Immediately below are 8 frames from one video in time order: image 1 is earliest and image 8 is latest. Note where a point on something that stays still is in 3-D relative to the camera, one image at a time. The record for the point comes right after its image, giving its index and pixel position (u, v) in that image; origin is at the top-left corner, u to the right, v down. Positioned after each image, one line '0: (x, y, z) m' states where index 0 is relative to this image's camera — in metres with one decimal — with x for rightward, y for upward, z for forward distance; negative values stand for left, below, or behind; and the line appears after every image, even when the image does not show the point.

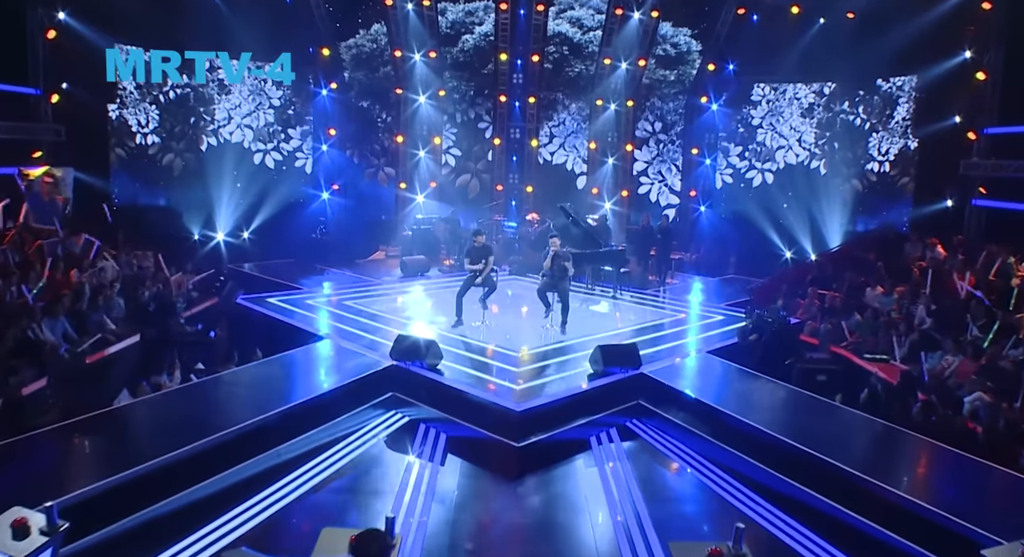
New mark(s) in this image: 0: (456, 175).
0: (-1.4, +2.6, +14.4) m
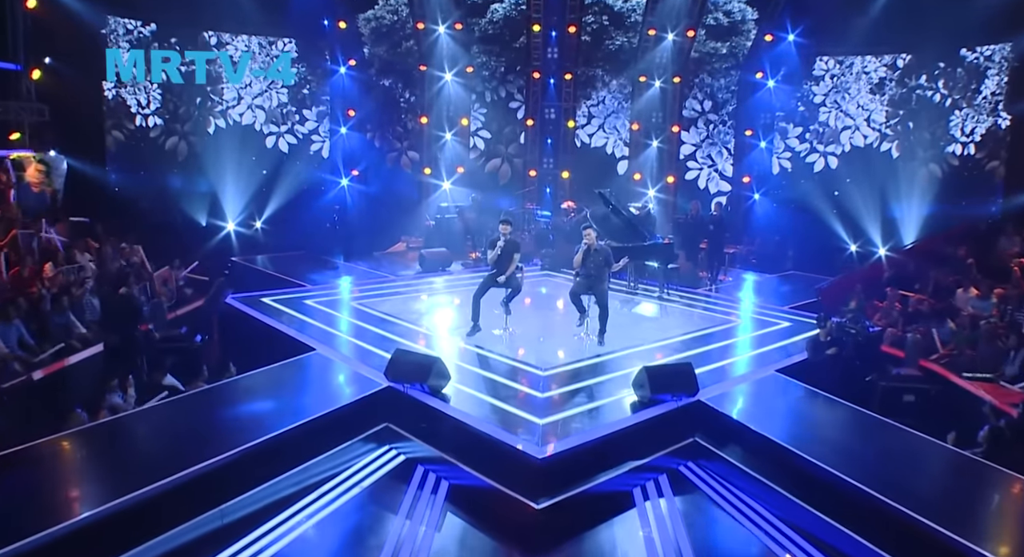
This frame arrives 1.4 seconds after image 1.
0: (-0.6, +2.8, +13.5) m
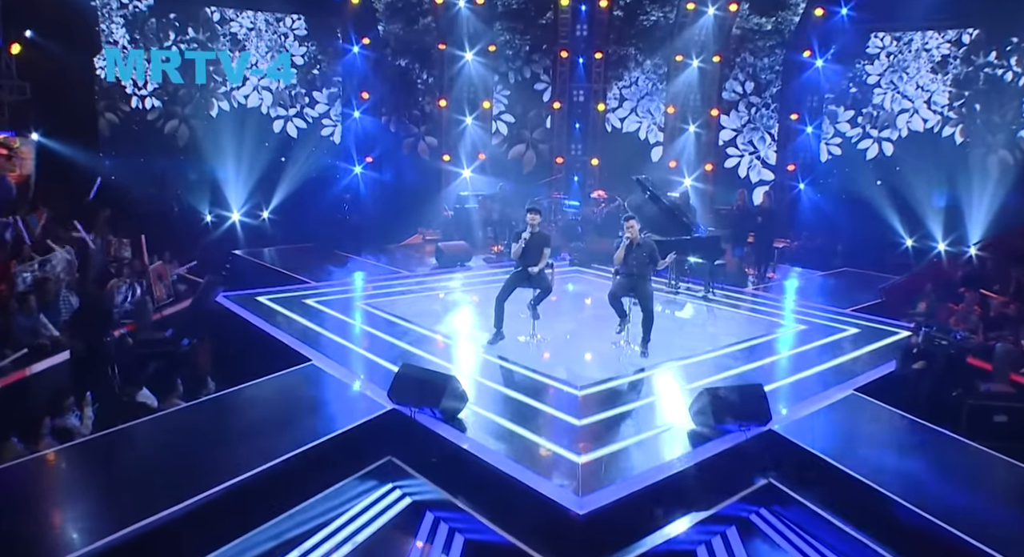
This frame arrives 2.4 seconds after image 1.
0: (-0.1, +2.9, +12.7) m
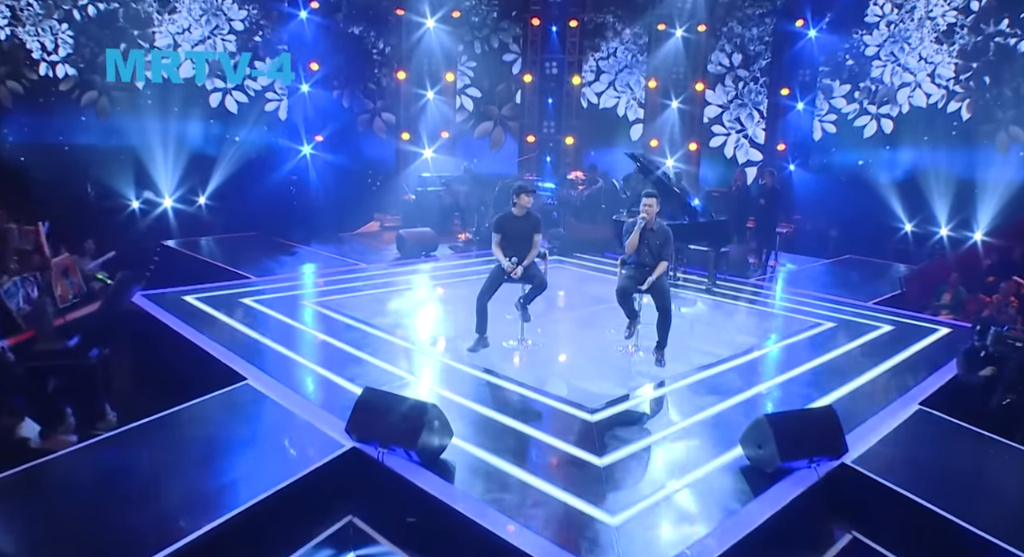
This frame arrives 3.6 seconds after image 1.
0: (-0.8, +3.1, +11.6) m
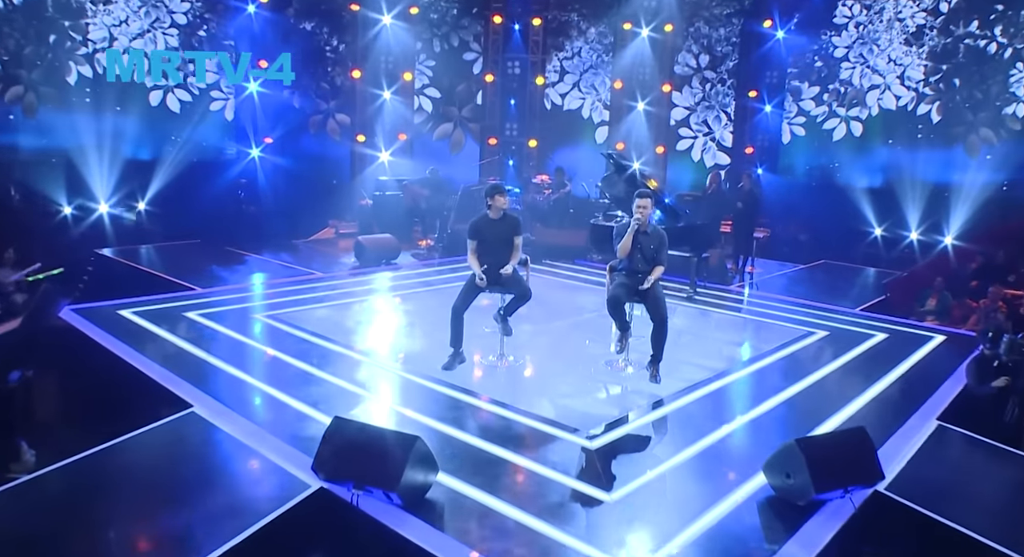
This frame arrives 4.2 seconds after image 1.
0: (-1.5, +3.0, +11.1) m
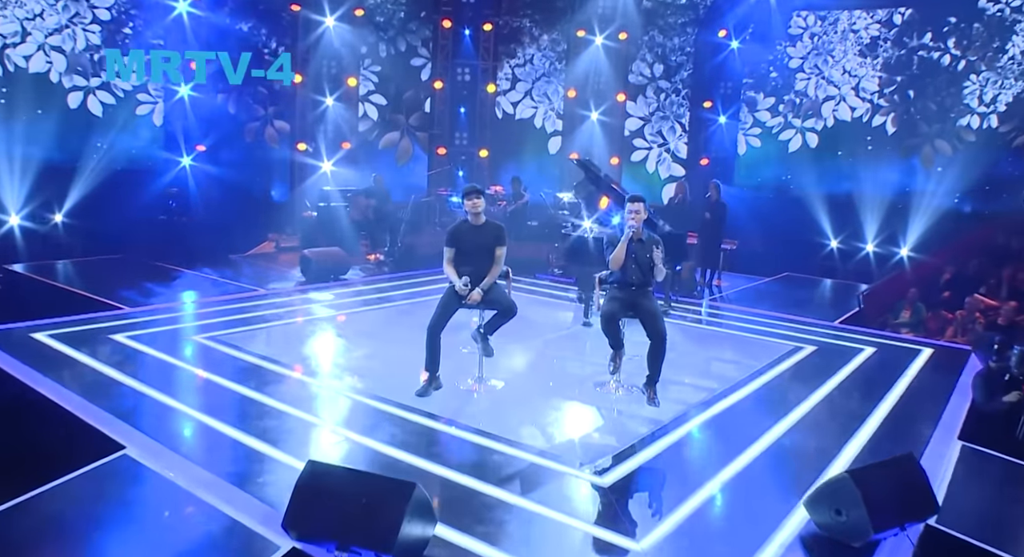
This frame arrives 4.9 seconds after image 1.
0: (-2.4, +2.7, +10.5) m
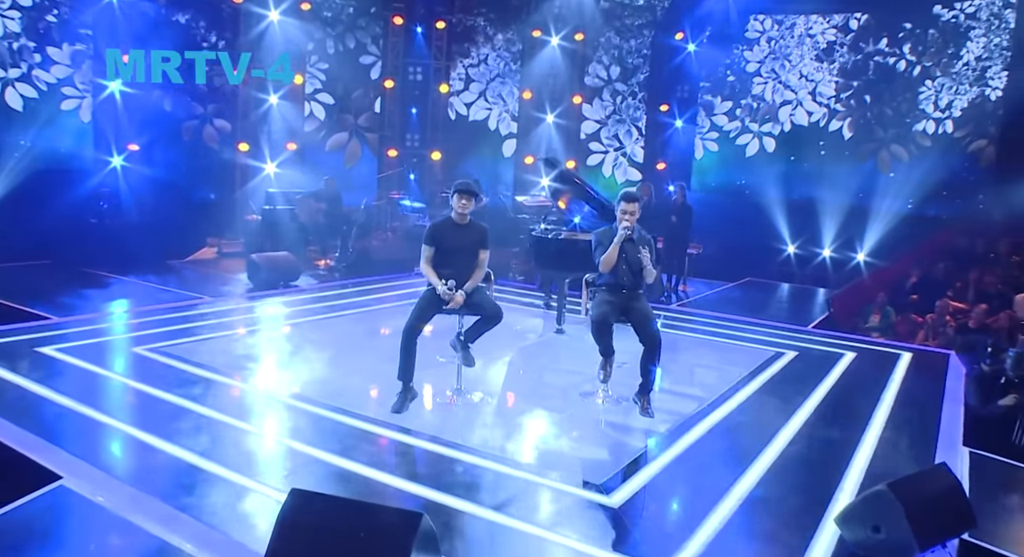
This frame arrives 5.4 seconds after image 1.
0: (-3.1, +2.5, +9.9) m
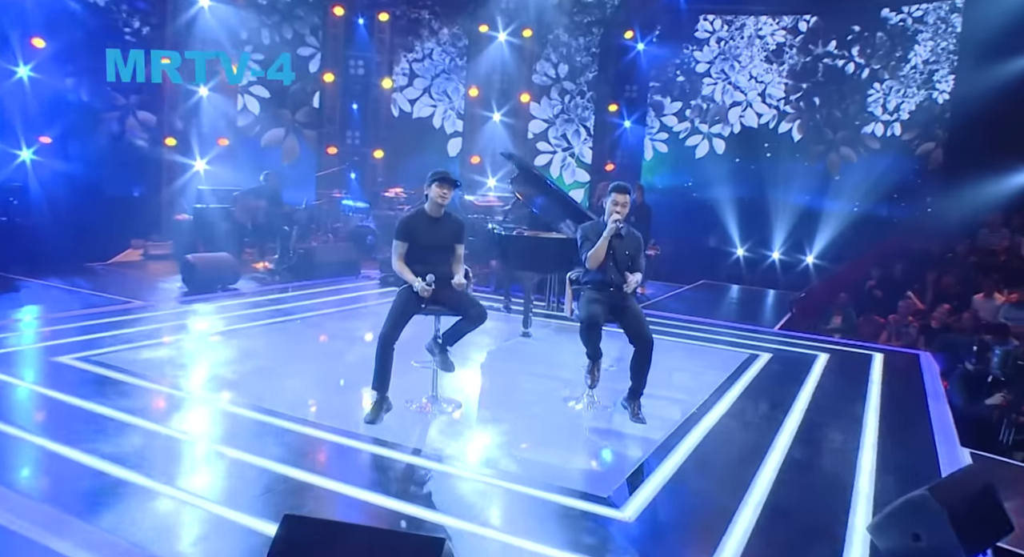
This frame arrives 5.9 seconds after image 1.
0: (-3.9, +2.5, +9.3) m
